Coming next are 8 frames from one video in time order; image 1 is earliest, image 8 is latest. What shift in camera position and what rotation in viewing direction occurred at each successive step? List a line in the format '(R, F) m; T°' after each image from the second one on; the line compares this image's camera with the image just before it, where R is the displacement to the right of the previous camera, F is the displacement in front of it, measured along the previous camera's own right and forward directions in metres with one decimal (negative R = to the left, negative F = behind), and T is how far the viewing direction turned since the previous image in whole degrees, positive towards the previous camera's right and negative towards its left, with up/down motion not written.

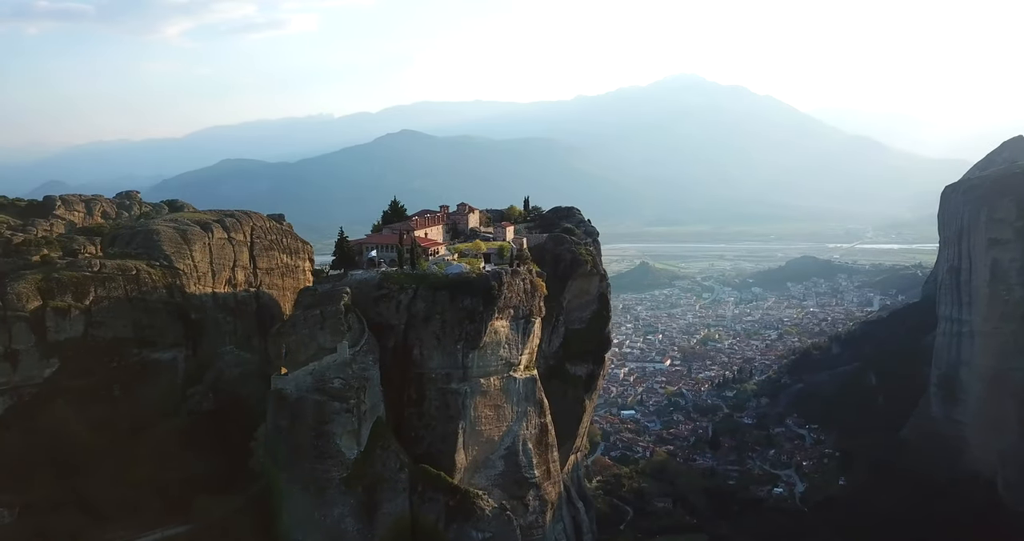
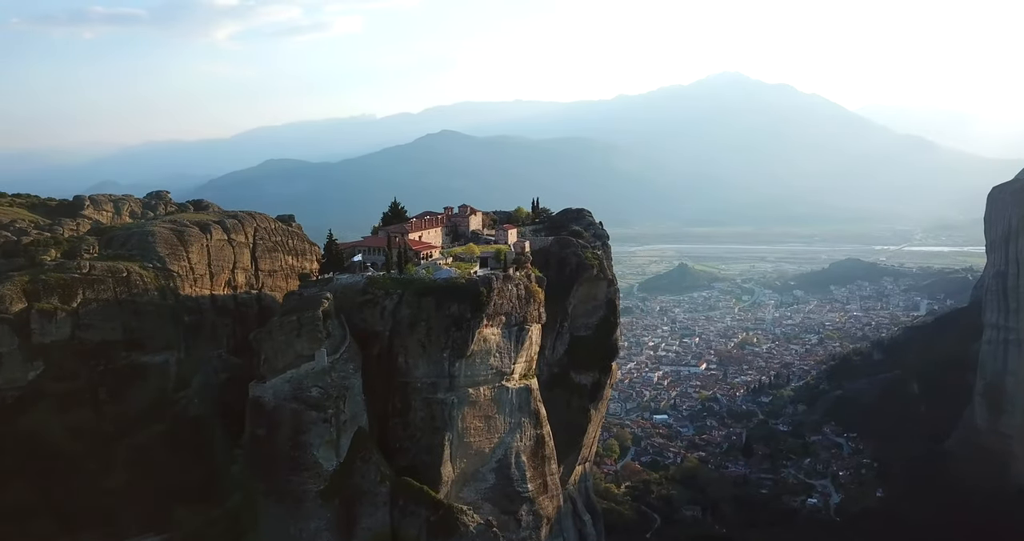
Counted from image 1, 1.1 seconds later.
(+1.6, +1.1) m; -3°
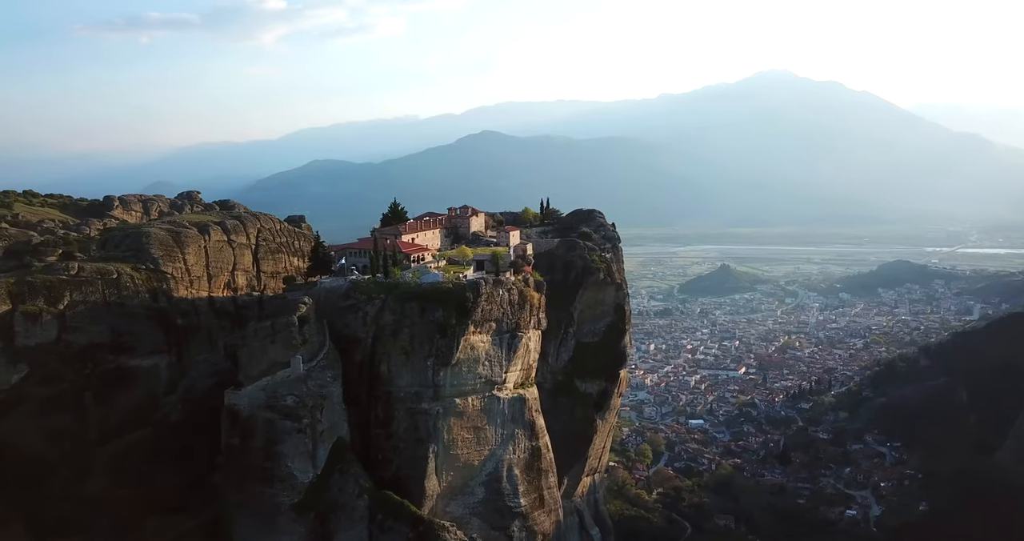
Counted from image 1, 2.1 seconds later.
(+1.6, +1.2) m; -3°
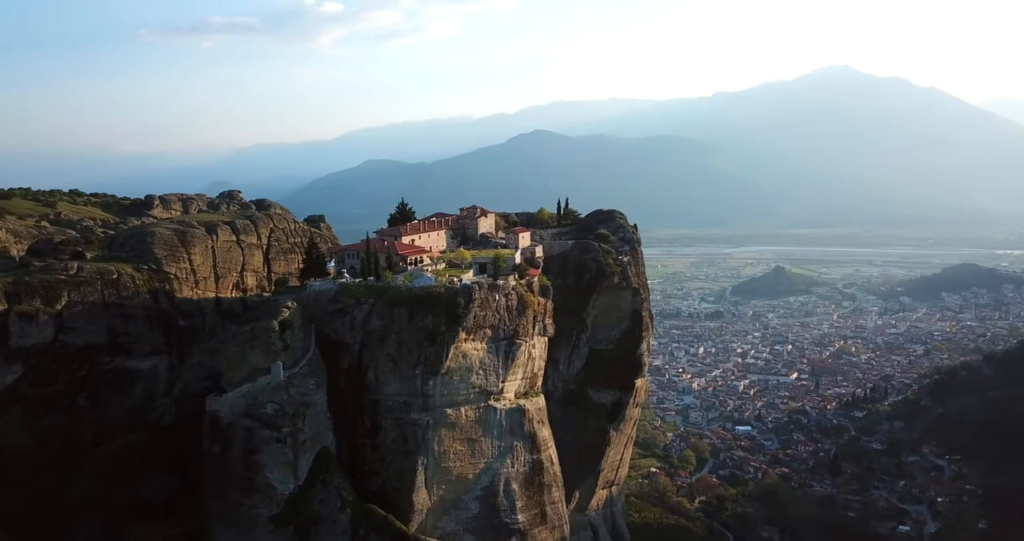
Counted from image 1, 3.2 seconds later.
(+1.6, +1.3) m; -4°
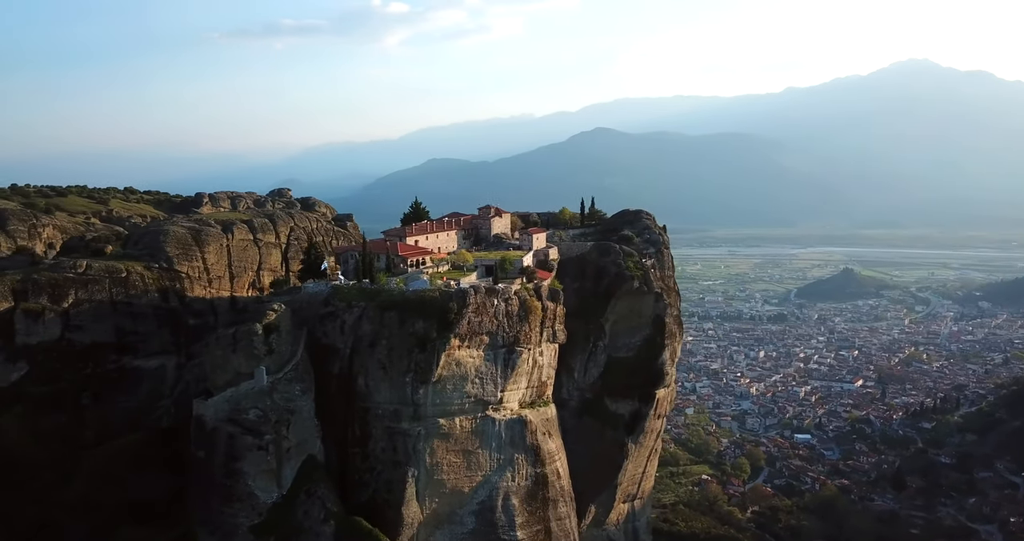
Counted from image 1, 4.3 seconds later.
(+1.8, +1.3) m; -5°
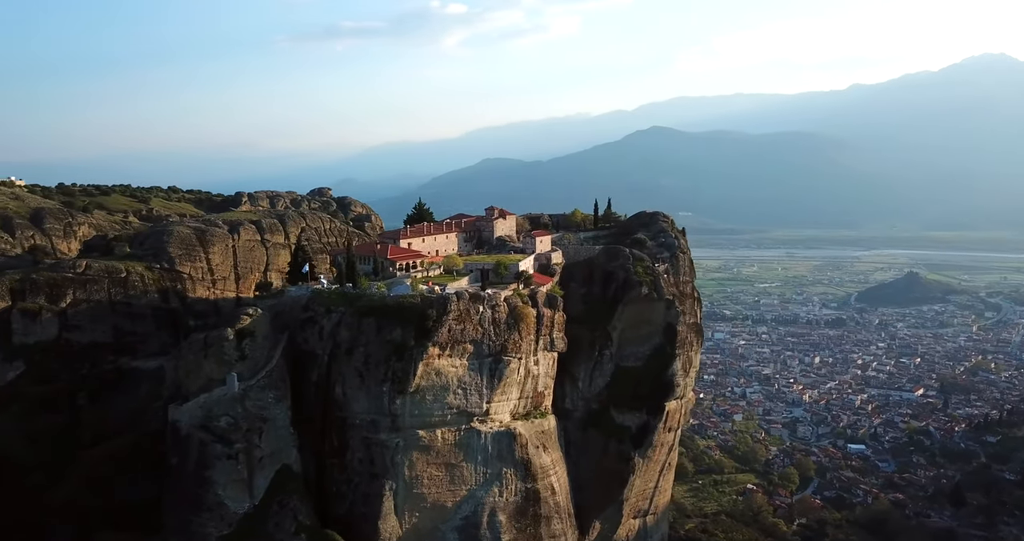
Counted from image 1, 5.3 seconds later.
(+1.8, +1.1) m; -4°
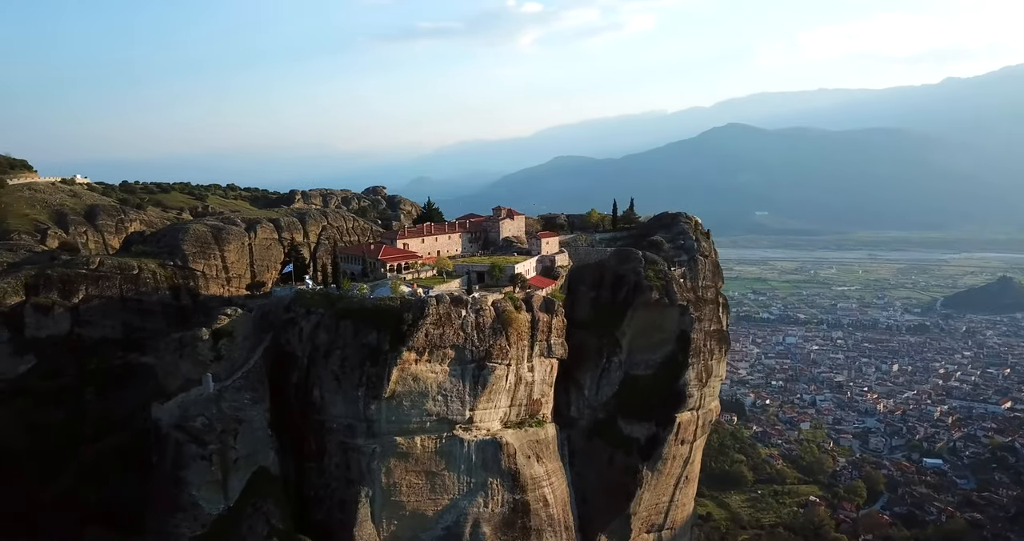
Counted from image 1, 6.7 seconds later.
(+2.3, +0.9) m; -6°
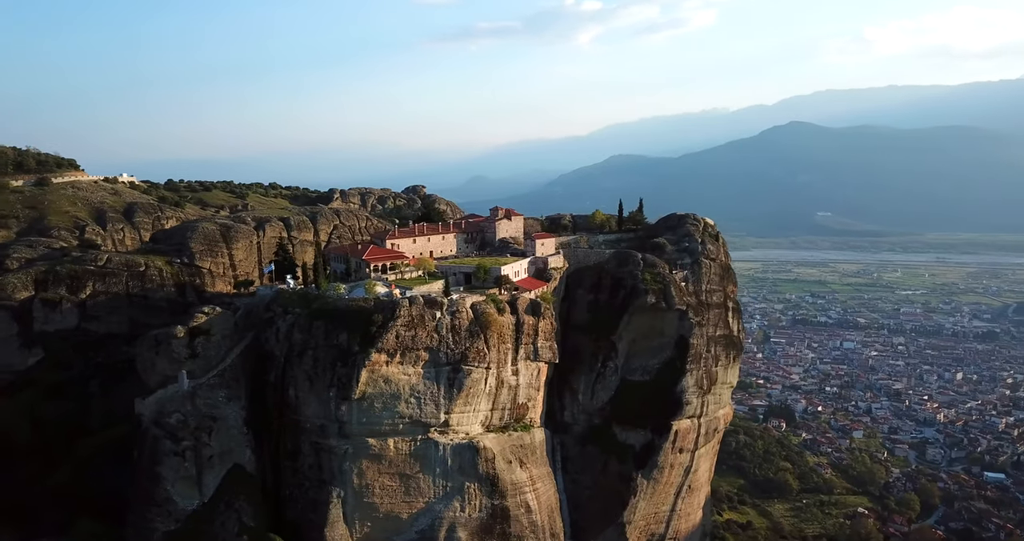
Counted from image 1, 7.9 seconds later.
(+2.1, +0.5) m; -4°
